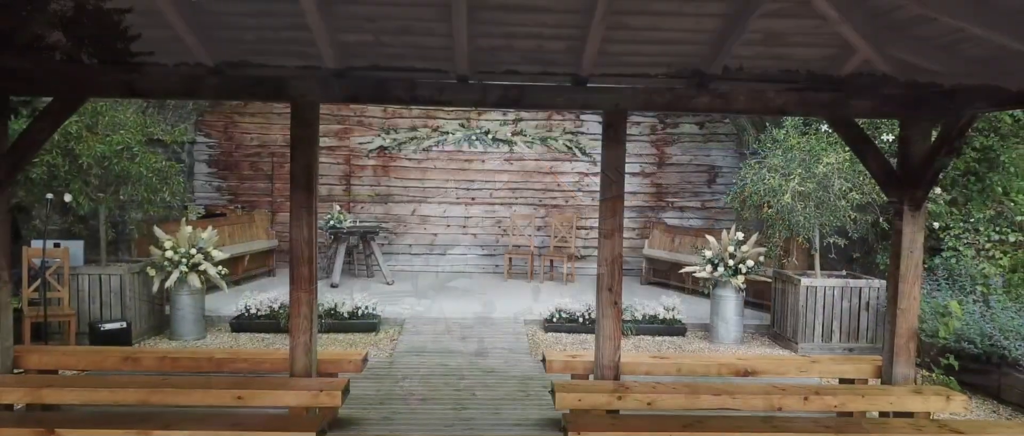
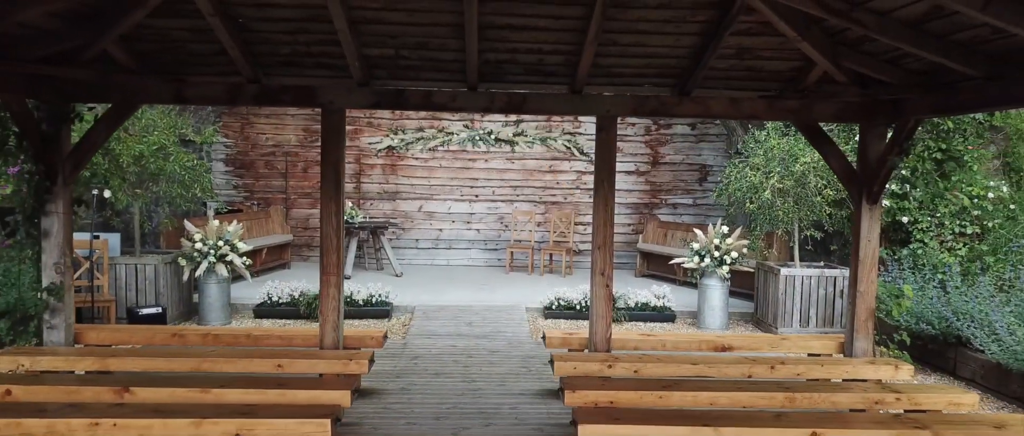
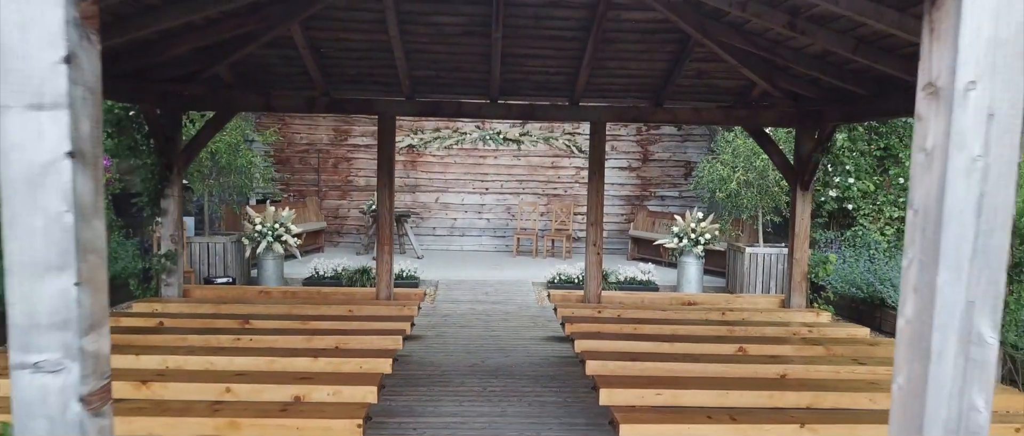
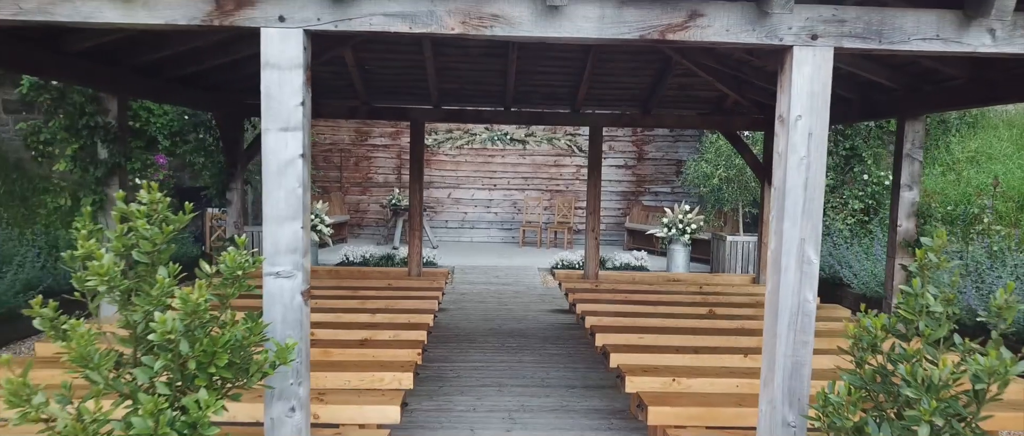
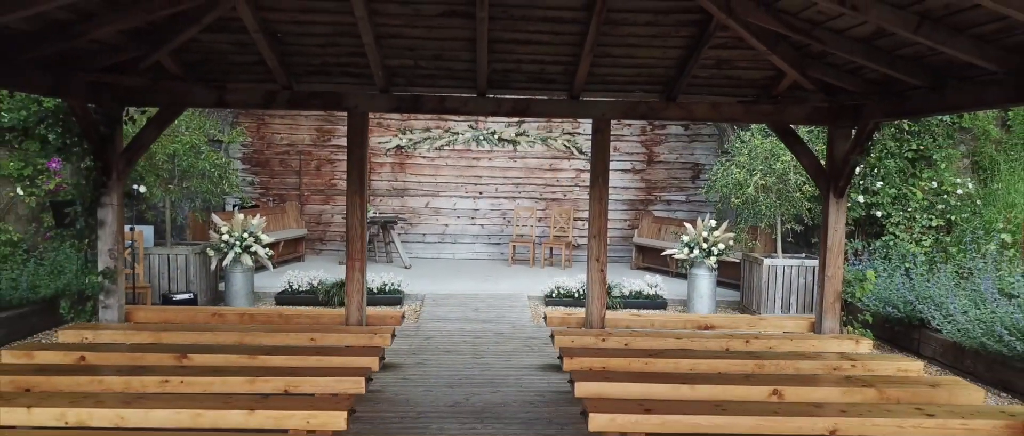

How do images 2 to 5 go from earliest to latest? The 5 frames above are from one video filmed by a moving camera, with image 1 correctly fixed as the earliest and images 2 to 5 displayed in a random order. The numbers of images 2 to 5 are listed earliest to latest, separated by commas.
2, 5, 3, 4
